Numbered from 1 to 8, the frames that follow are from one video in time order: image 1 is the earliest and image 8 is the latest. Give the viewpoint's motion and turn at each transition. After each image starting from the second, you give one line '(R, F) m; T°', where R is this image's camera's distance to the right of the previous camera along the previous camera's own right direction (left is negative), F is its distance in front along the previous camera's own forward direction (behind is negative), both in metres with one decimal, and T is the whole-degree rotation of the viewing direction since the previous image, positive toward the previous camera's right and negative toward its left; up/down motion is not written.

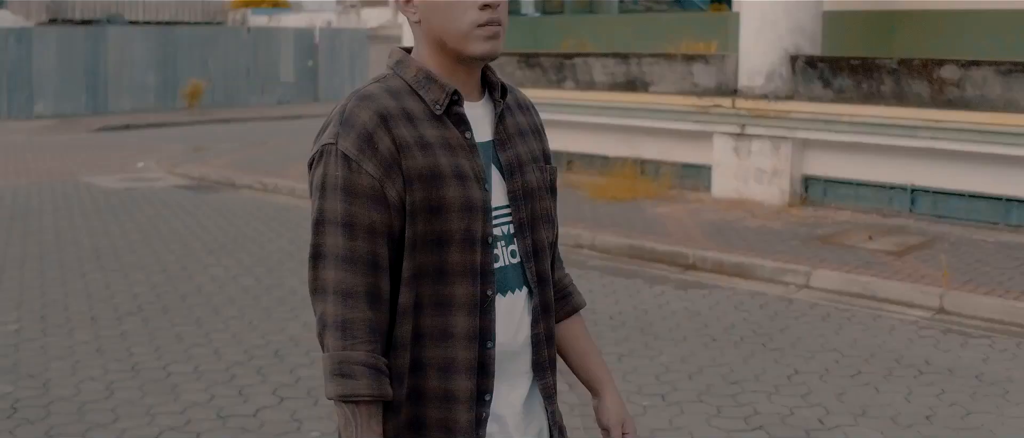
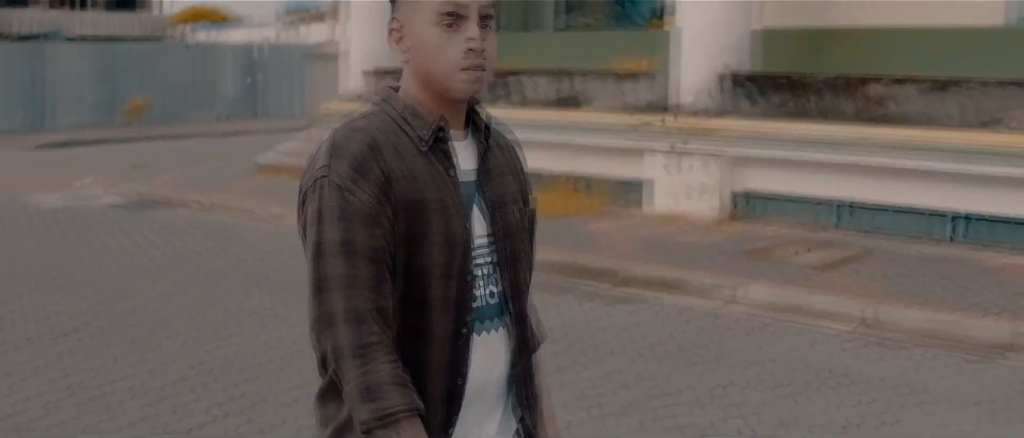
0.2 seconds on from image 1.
(+0.1, -0.1) m; +2°
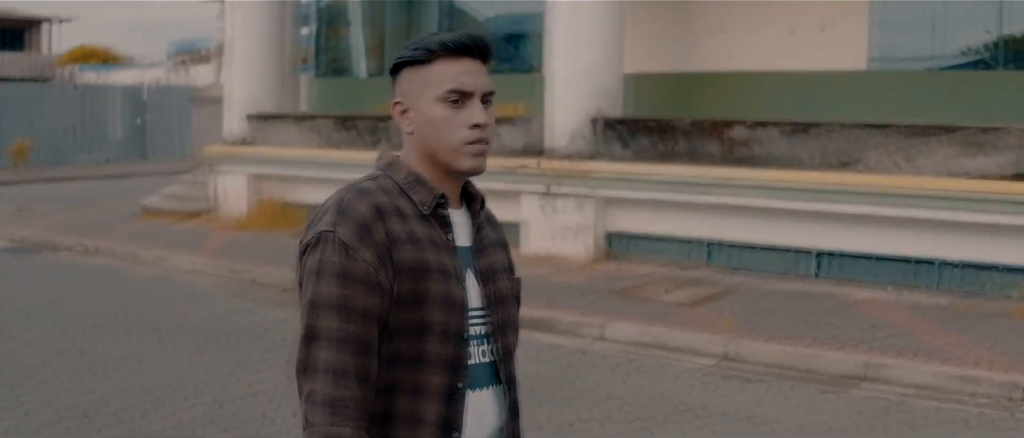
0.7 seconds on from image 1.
(+0.1, -0.3) m; +4°
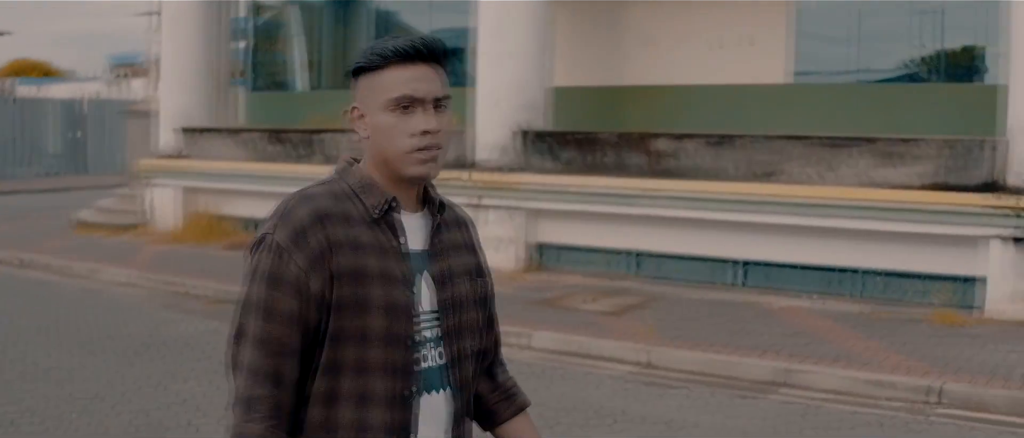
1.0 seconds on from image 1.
(+0.1, -0.2) m; +2°
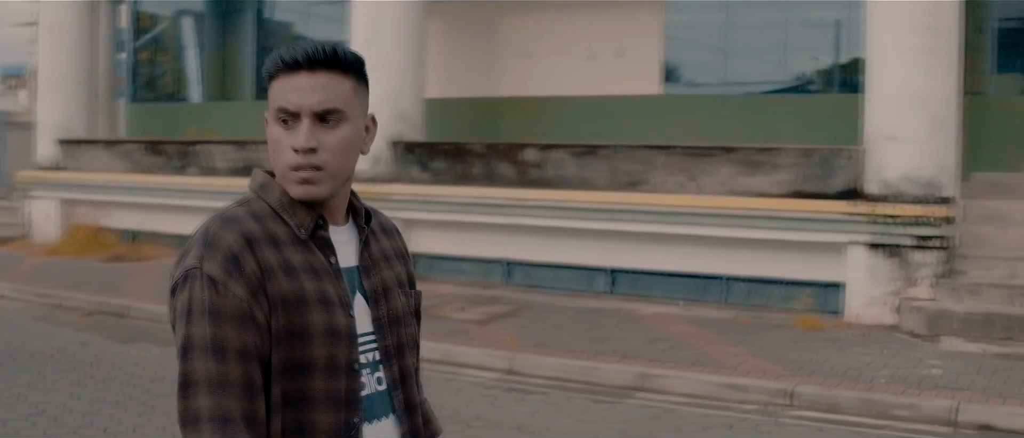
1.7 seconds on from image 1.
(+0.3, -0.1) m; +3°
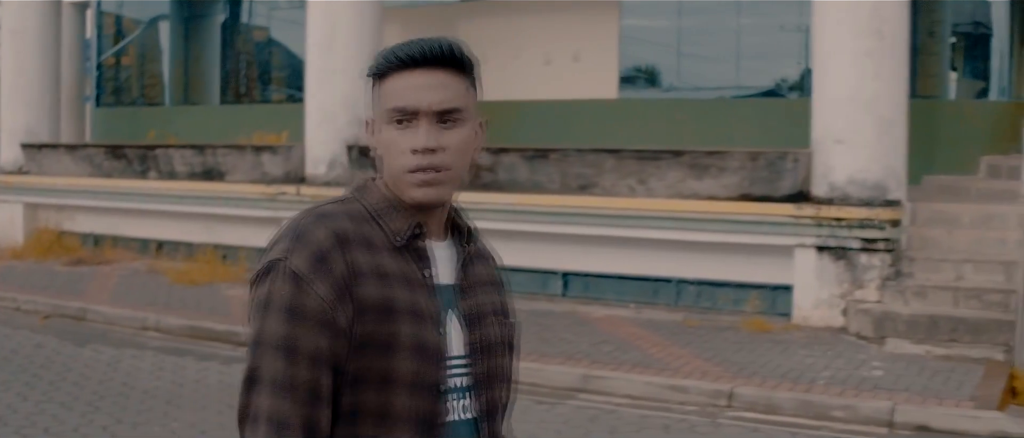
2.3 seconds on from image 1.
(+0.3, -0.1) m; 0°
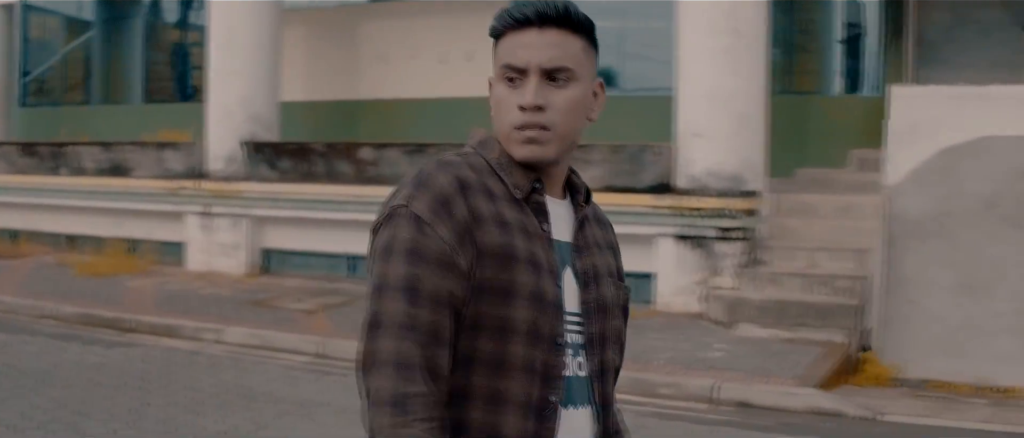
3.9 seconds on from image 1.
(+1.0, -0.4) m; -1°
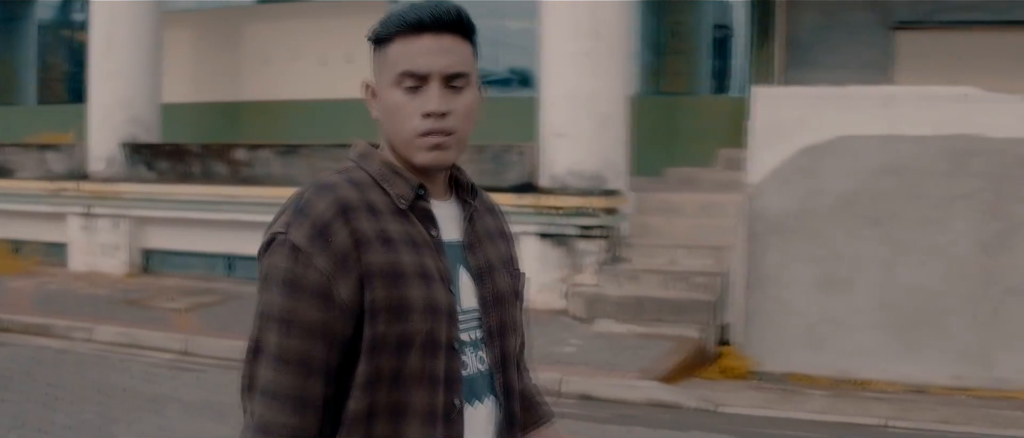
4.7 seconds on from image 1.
(+0.6, -0.2) m; +2°
